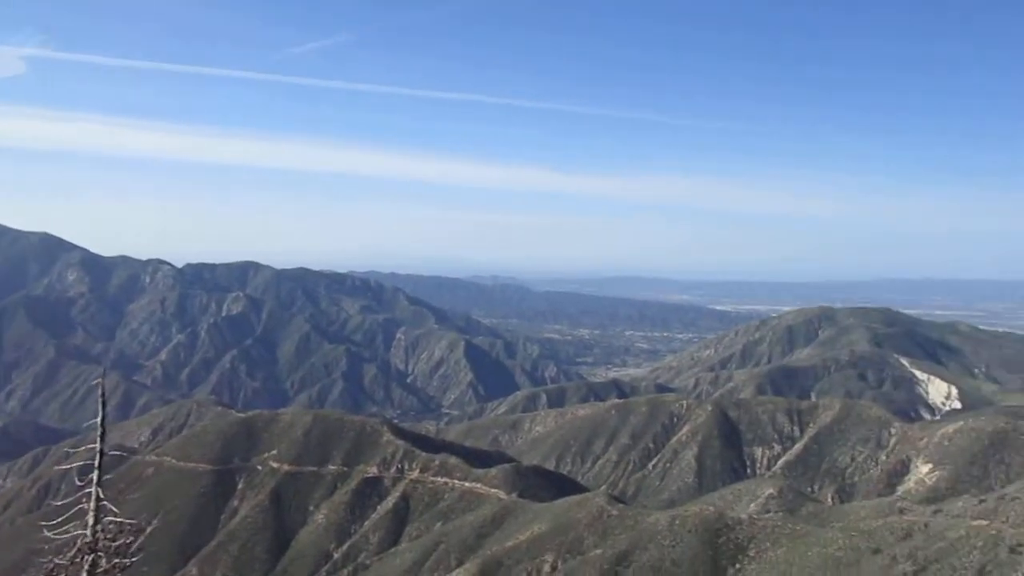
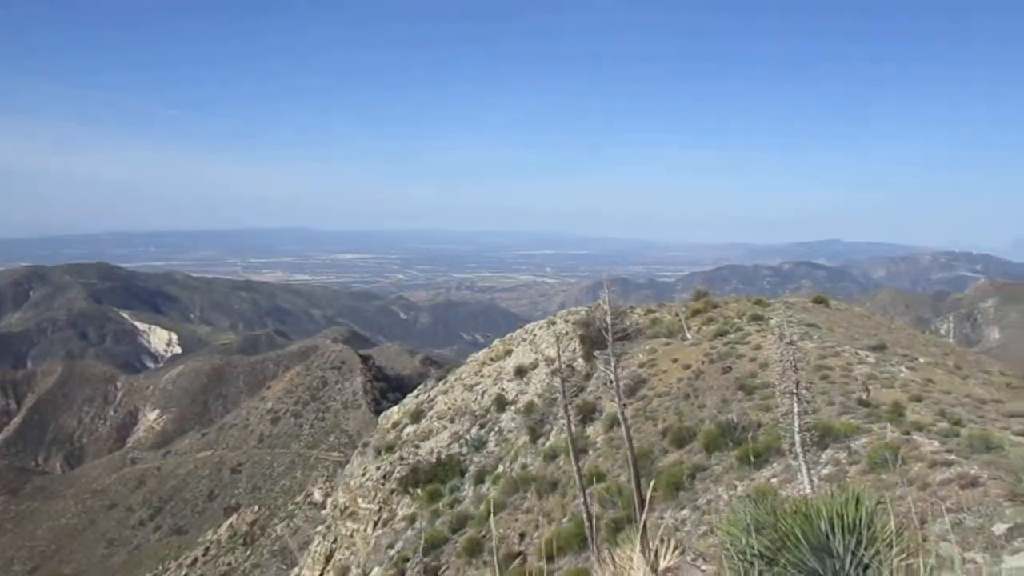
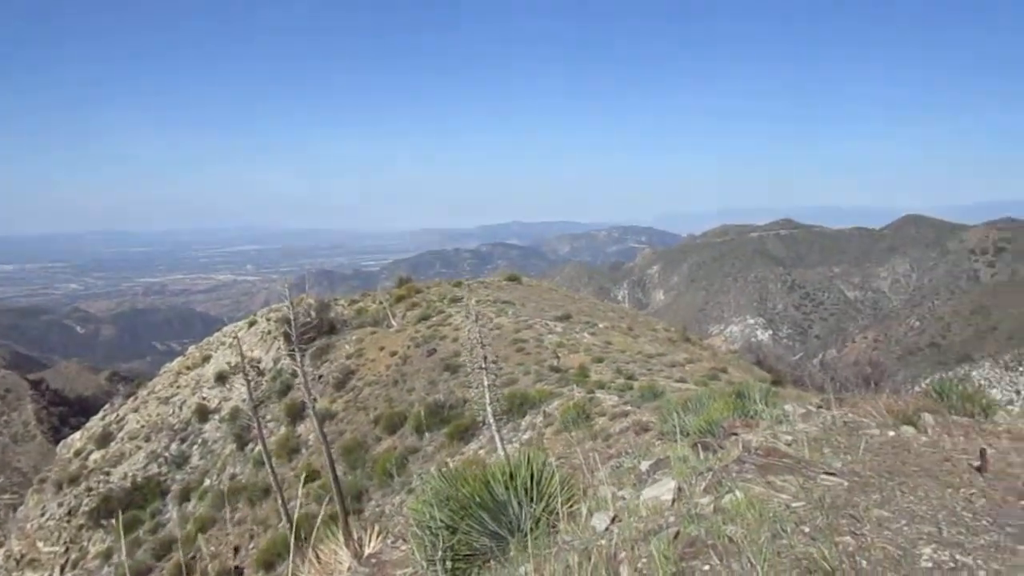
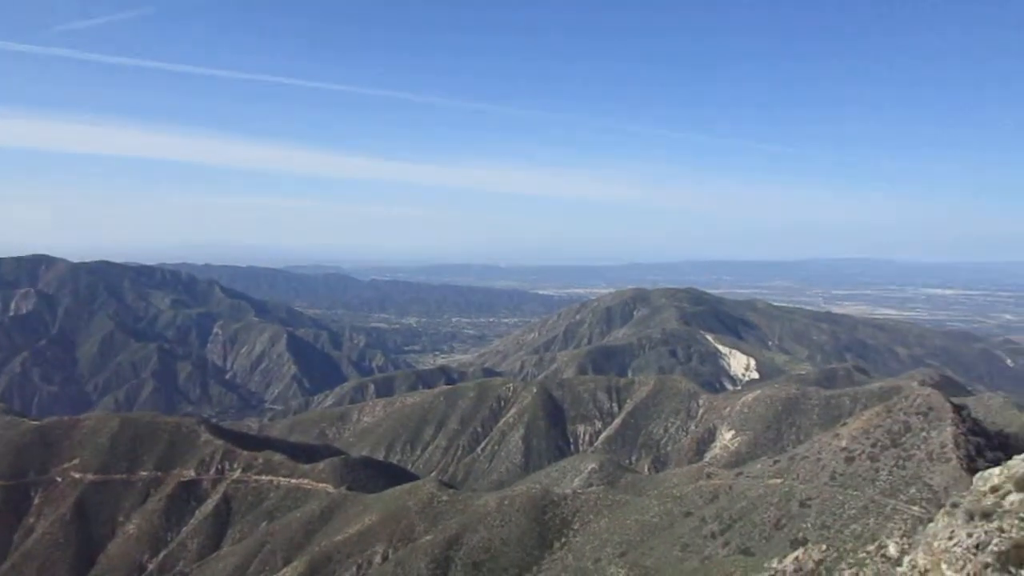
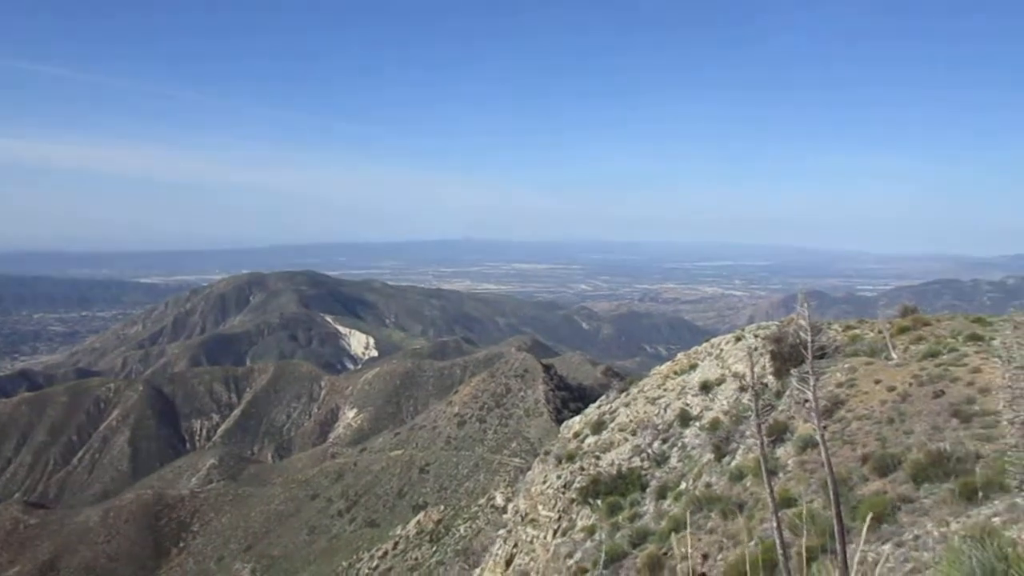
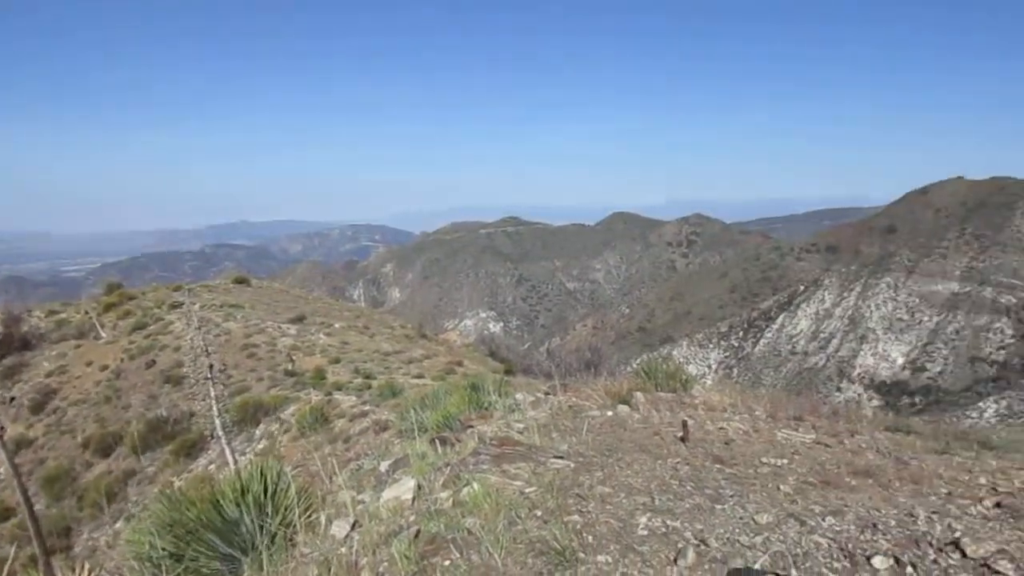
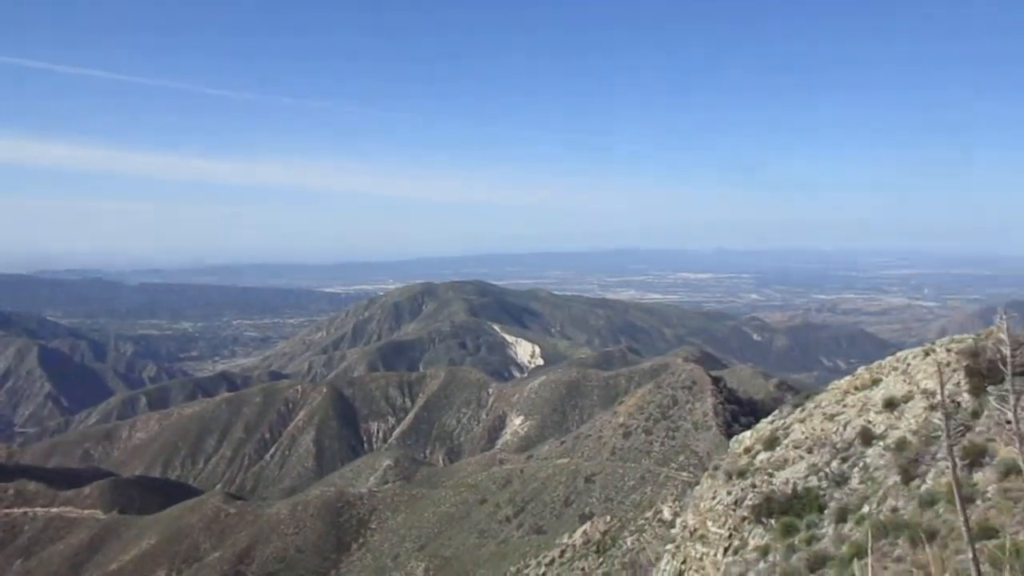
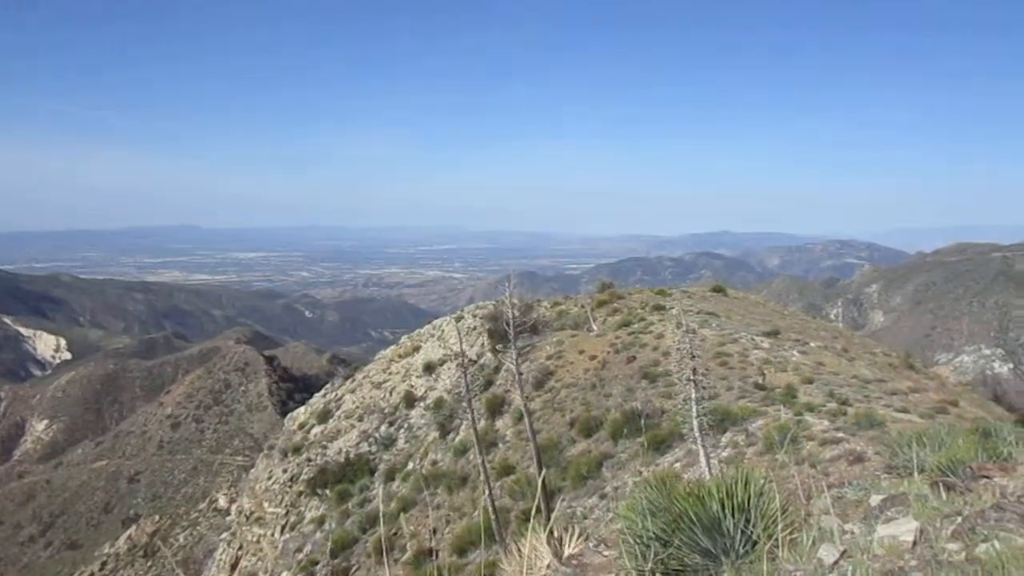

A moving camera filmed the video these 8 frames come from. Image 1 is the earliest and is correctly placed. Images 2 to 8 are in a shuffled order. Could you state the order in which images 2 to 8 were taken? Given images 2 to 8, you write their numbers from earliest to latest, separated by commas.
4, 7, 5, 2, 8, 3, 6
